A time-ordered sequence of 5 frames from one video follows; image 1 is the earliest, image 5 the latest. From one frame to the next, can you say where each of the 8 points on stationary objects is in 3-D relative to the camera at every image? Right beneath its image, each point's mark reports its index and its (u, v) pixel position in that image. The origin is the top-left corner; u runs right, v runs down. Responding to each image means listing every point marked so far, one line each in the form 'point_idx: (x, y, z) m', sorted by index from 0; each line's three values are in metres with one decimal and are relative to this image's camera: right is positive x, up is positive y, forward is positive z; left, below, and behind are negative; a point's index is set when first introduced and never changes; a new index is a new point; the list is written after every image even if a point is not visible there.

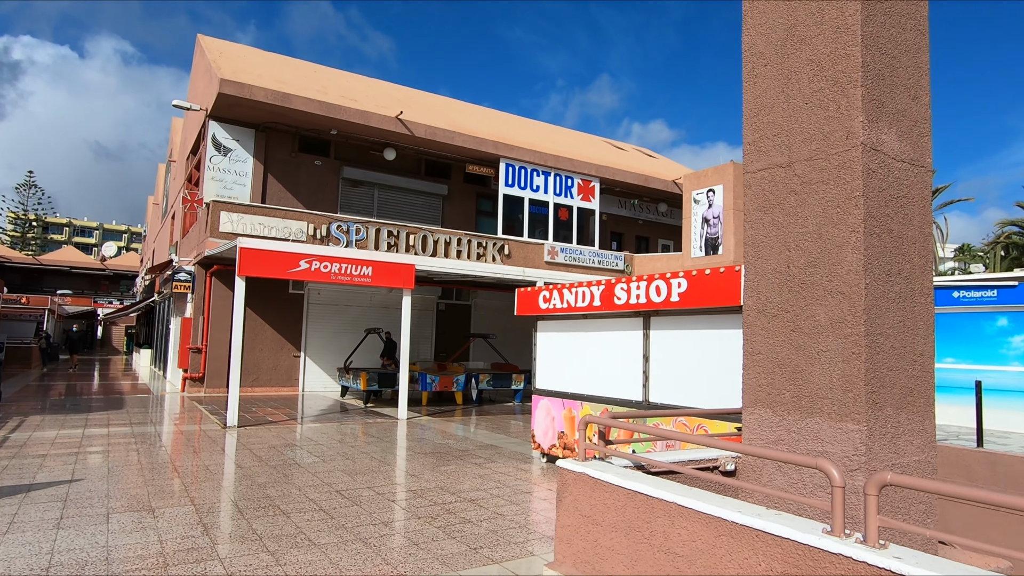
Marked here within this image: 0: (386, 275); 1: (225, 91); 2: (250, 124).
0: (-2.3, +0.3, +11.9) m
1: (-6.7, +4.6, +15.0) m
2: (-6.9, +4.3, +16.8) m
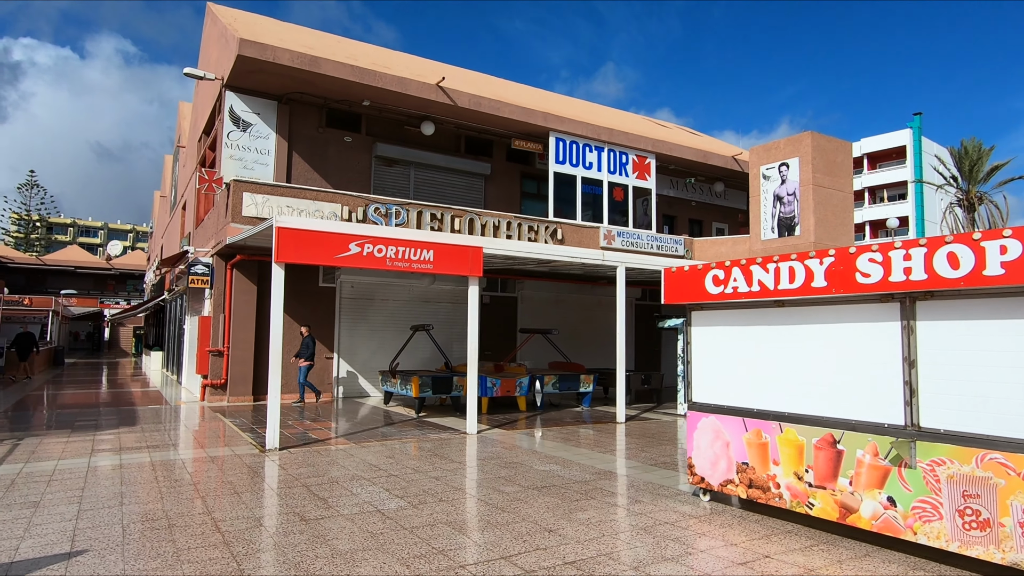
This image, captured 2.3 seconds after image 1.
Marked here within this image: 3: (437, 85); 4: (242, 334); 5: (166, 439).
0: (-0.9, +0.4, +9.9) m
1: (-5.4, +4.8, +13.0) m
2: (-5.6, +4.5, +14.8) m
3: (-1.8, +4.9, +15.3) m
4: (-5.9, -1.0, +13.9) m
5: (-5.2, -2.3, +9.6) m
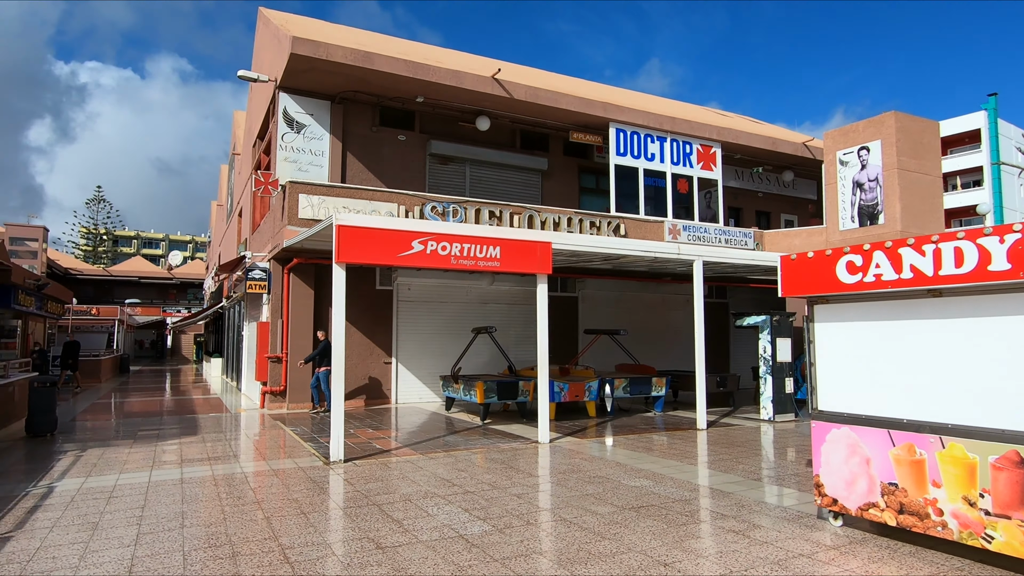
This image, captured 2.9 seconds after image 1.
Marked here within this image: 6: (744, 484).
0: (+0.1, +0.5, +9.2) m
1: (-4.2, +4.7, +12.6) m
2: (-4.2, +4.4, +14.4) m
3: (-0.5, +4.9, +14.7) m
4: (-4.5, -1.1, +13.6) m
5: (-4.1, -2.3, +9.2) m
6: (+2.5, -2.1, +6.9) m
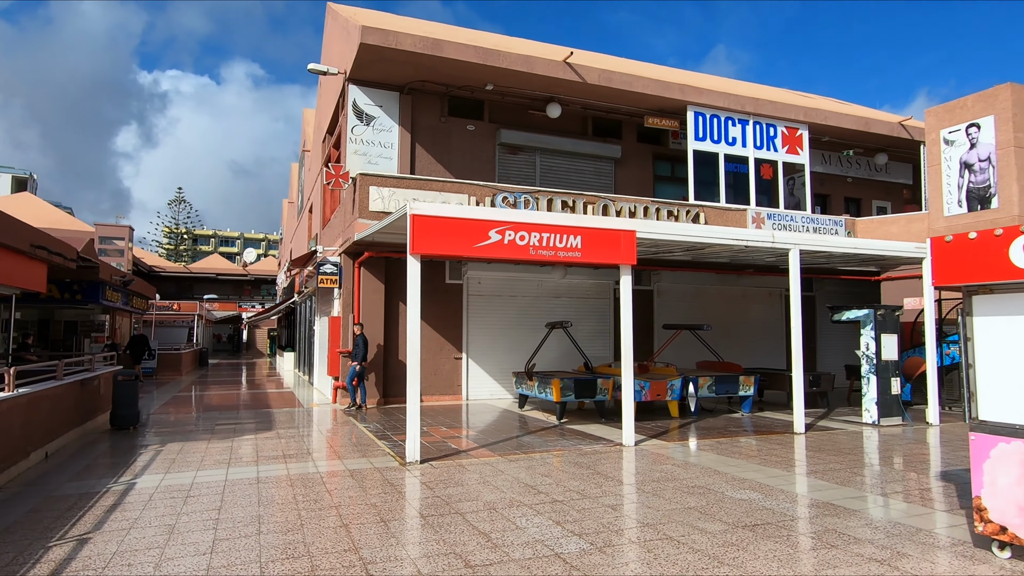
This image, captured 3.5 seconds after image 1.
0: (+1.2, +0.6, +8.6) m
1: (-2.8, +4.8, +12.4) m
2: (-2.6, +4.5, +14.2) m
3: (+1.2, +5.0, +14.1) m
4: (-3.0, -1.0, +13.4) m
5: (-3.0, -2.2, +9.0) m
6: (+3.4, -2.0, +6.1) m
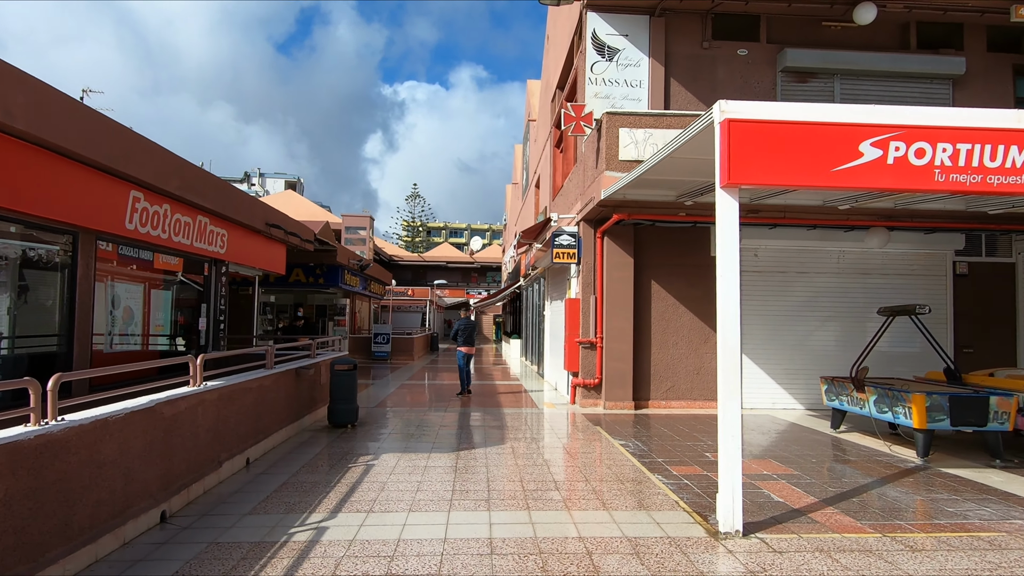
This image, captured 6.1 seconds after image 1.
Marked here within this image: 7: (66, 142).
0: (+4.1, +0.9, +4.7) m
1: (+1.6, +5.2, +9.5) m
2: (+2.3, +4.9, +11.2) m
3: (+5.8, +5.5, +9.8) m
4: (+1.8, -0.6, +10.7) m
5: (+0.3, -1.9, +6.5) m
6: (+5.4, -1.7, +1.6) m
7: (-4.4, +1.4, +6.2) m
